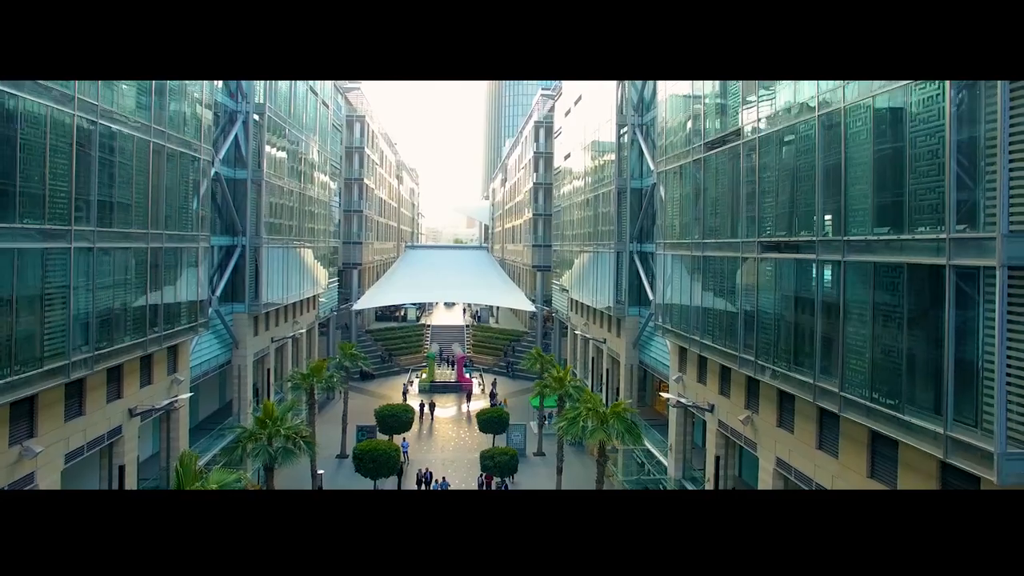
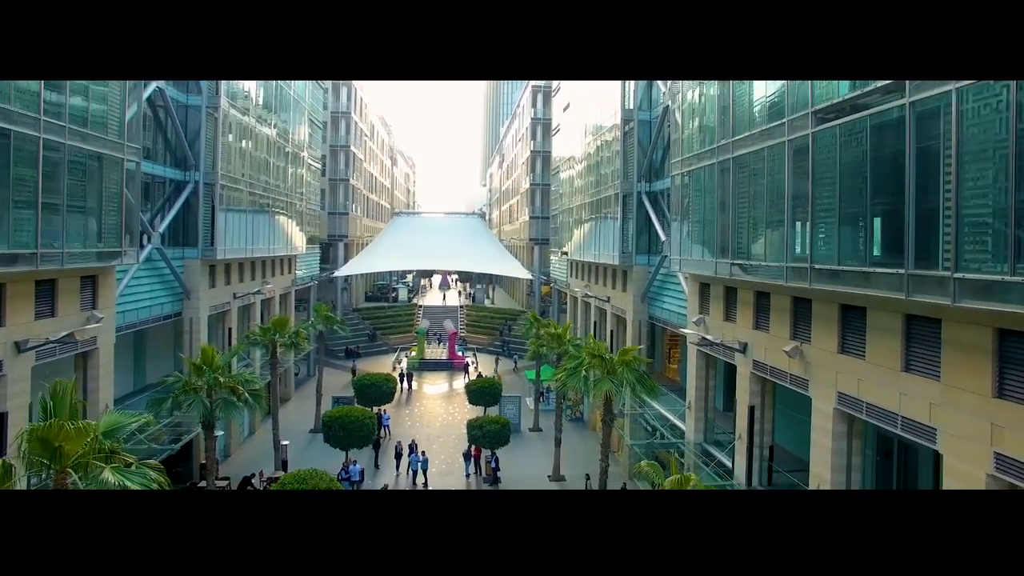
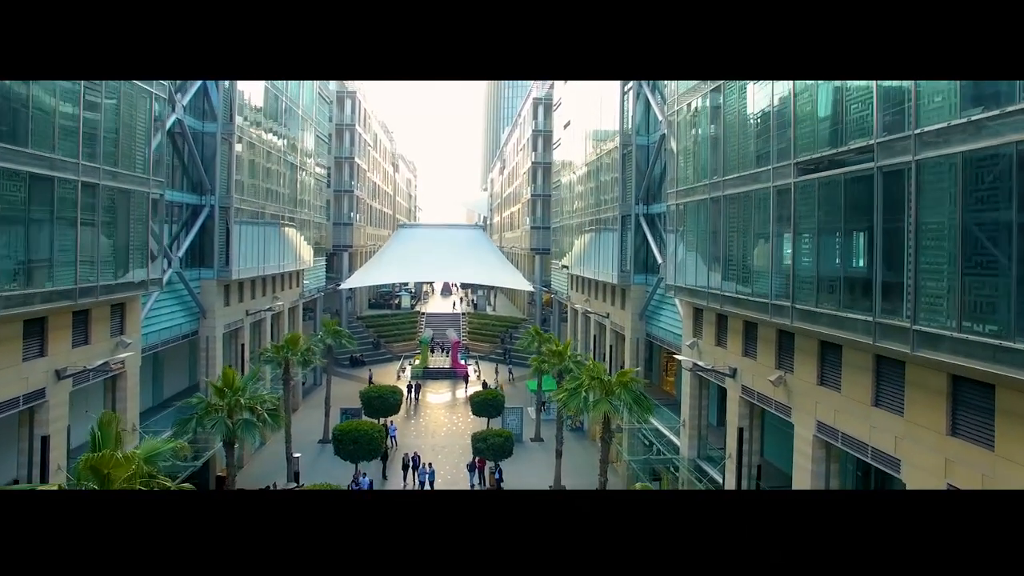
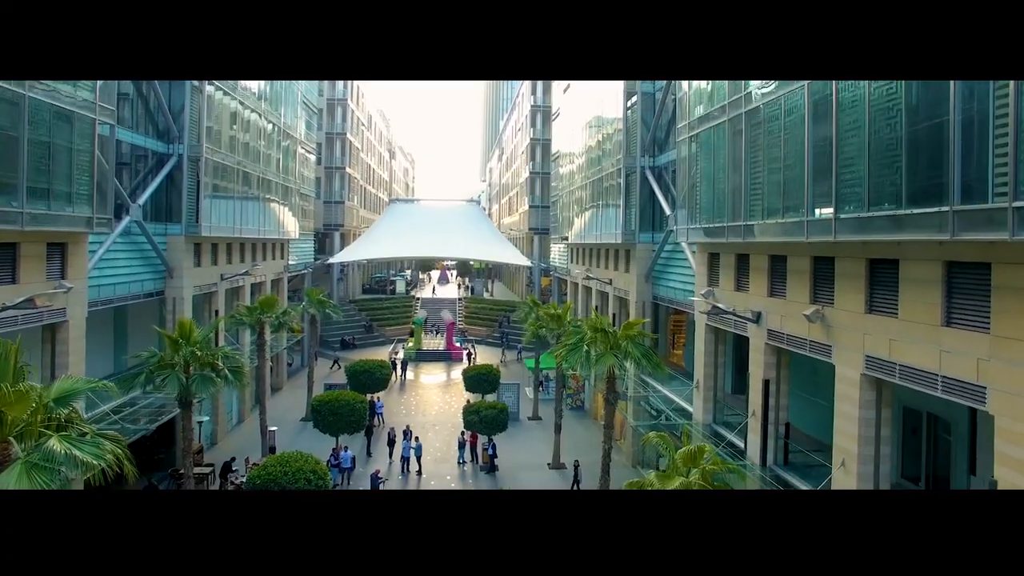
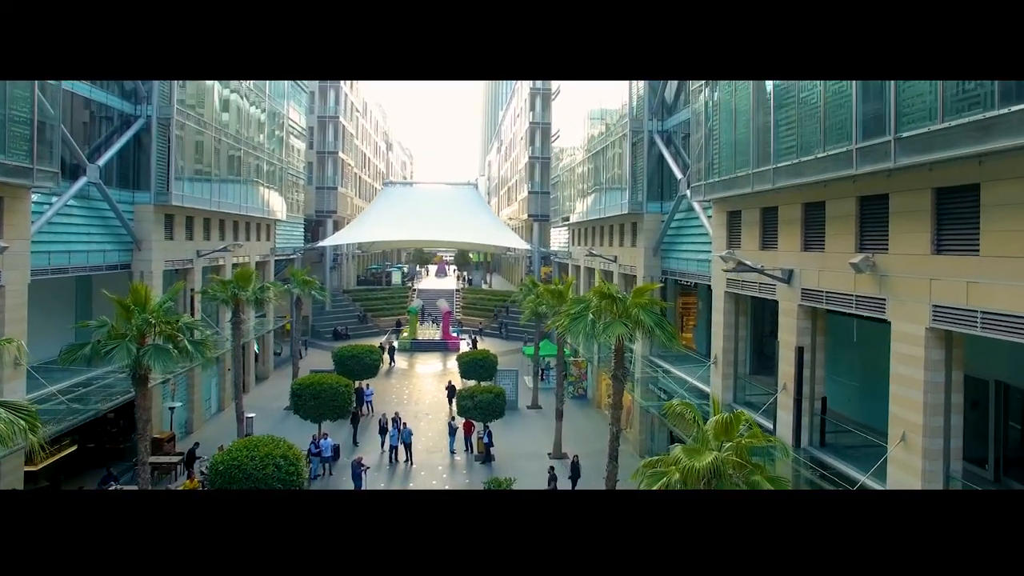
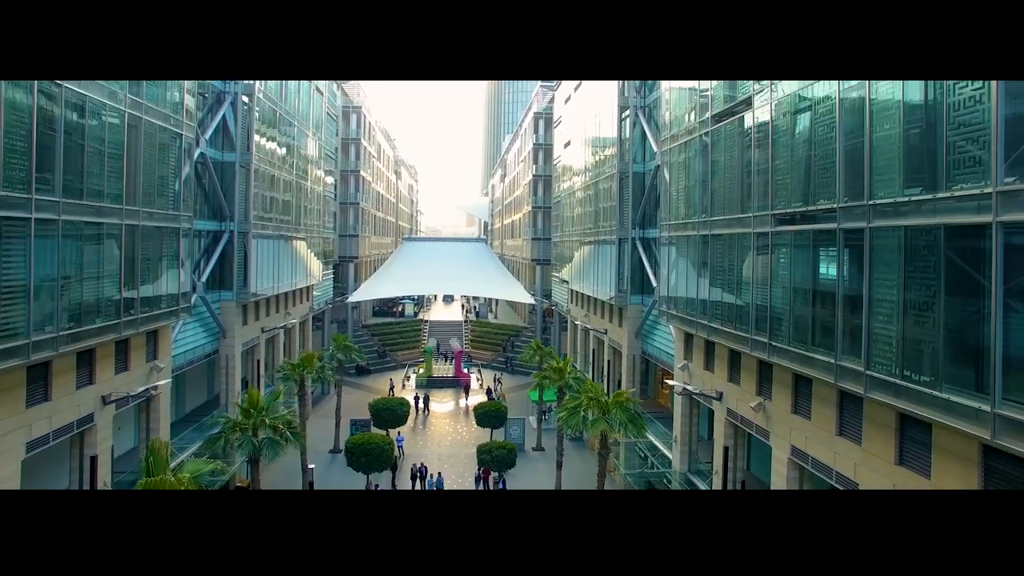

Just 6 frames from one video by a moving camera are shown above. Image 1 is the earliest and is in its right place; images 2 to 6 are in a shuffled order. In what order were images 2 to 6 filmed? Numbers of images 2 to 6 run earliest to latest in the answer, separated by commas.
6, 3, 2, 4, 5
